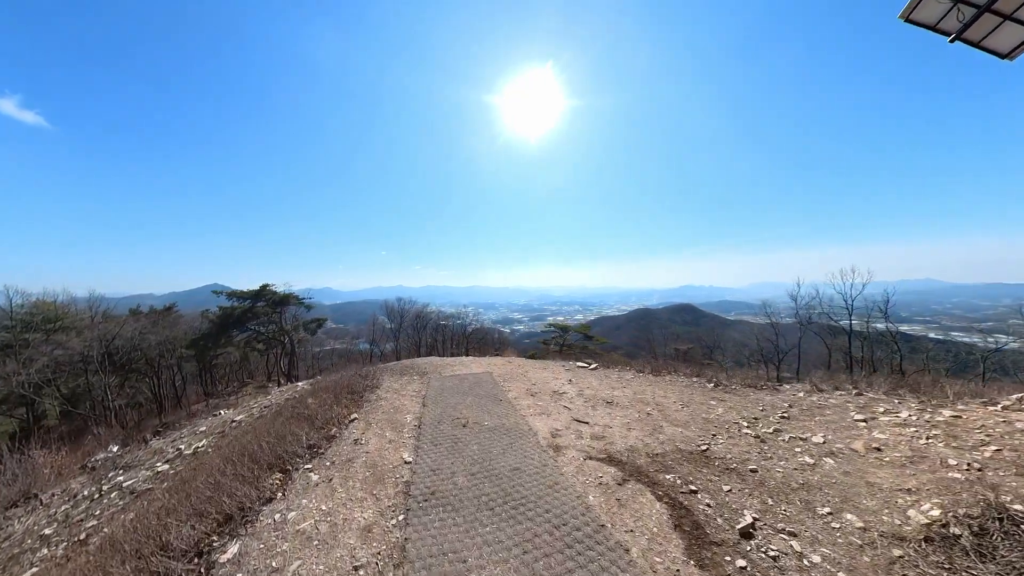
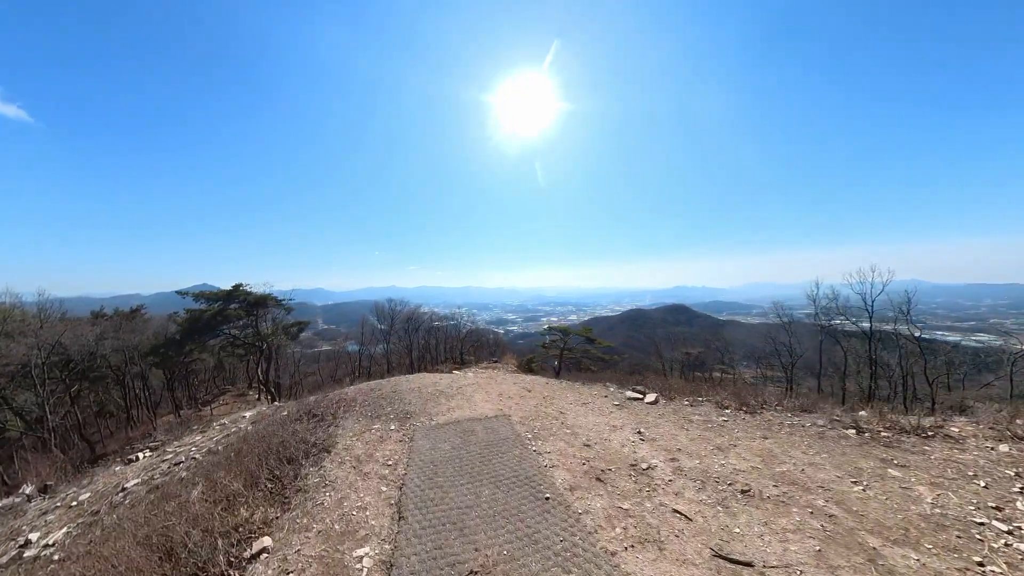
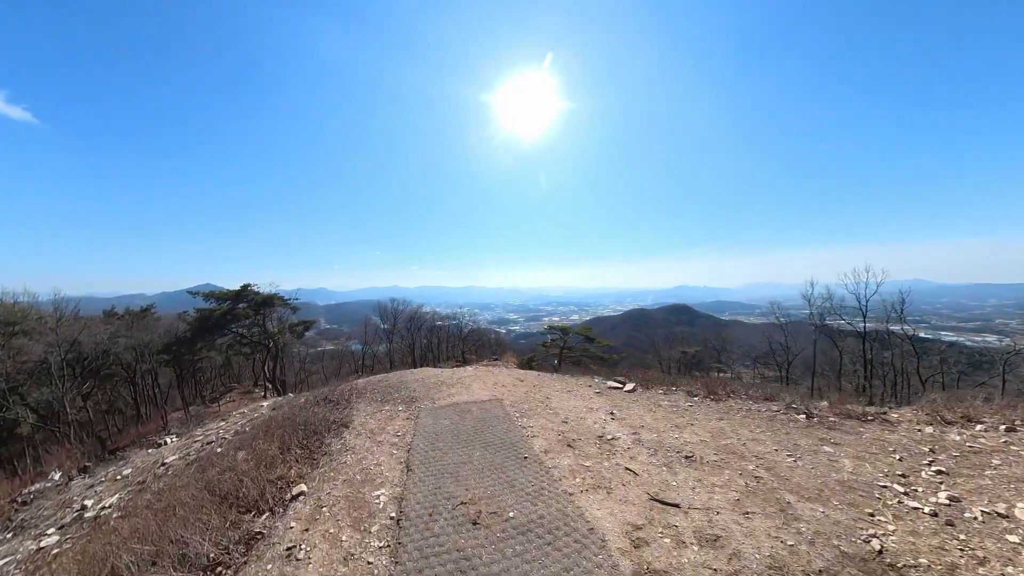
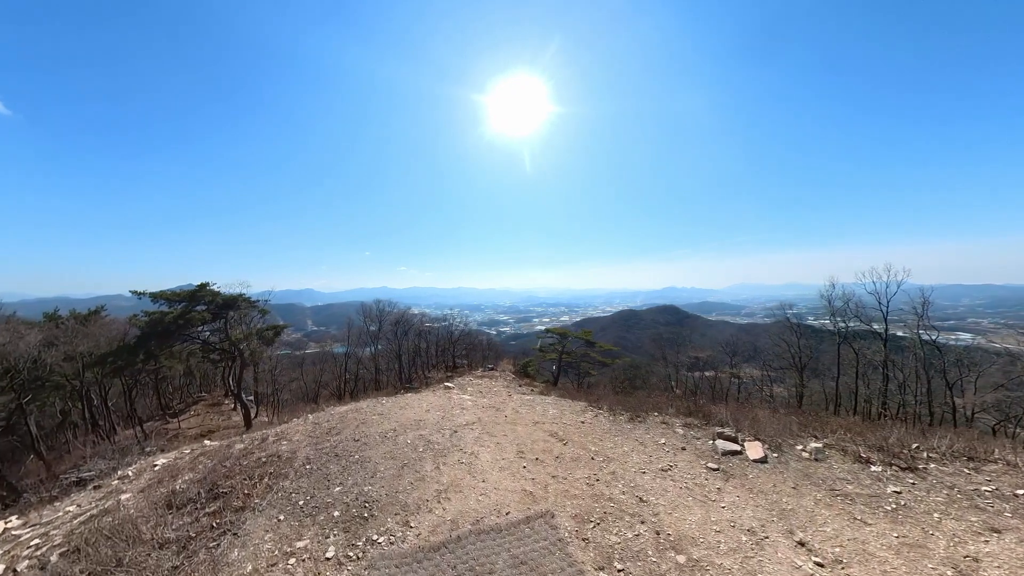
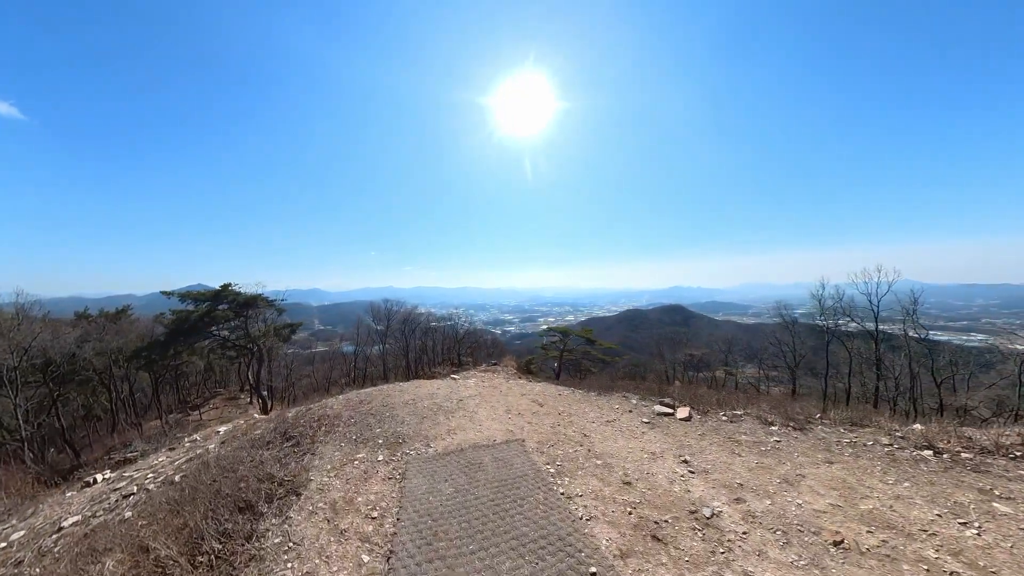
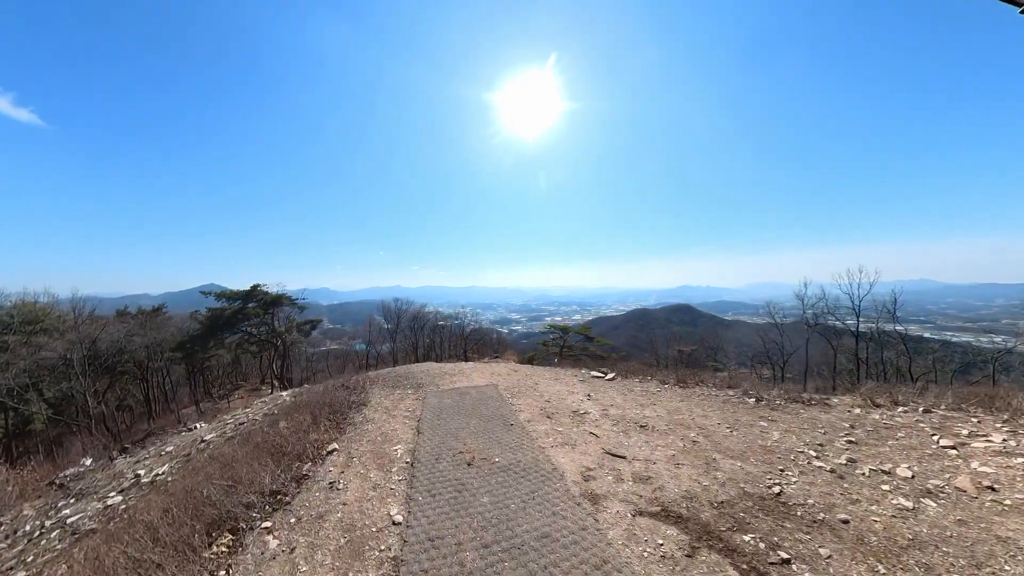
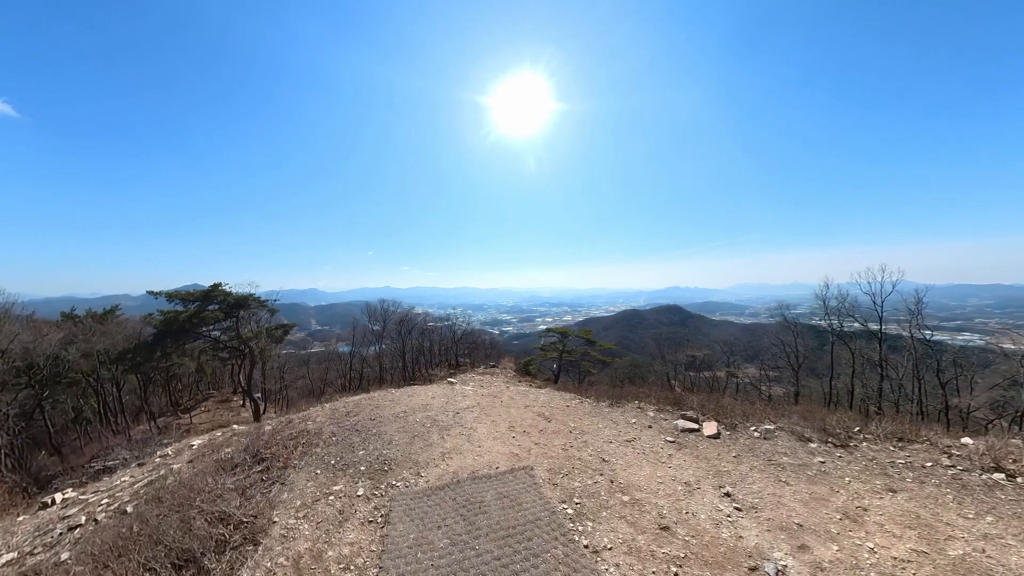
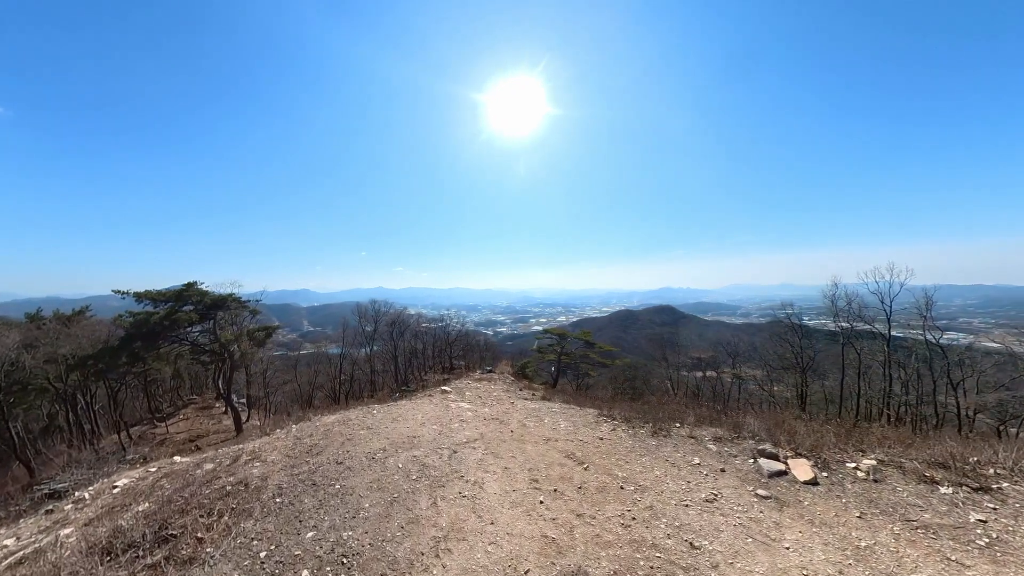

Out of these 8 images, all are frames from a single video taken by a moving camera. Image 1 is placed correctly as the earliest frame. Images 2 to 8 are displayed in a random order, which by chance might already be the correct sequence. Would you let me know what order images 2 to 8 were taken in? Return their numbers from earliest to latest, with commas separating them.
6, 3, 2, 5, 7, 4, 8
